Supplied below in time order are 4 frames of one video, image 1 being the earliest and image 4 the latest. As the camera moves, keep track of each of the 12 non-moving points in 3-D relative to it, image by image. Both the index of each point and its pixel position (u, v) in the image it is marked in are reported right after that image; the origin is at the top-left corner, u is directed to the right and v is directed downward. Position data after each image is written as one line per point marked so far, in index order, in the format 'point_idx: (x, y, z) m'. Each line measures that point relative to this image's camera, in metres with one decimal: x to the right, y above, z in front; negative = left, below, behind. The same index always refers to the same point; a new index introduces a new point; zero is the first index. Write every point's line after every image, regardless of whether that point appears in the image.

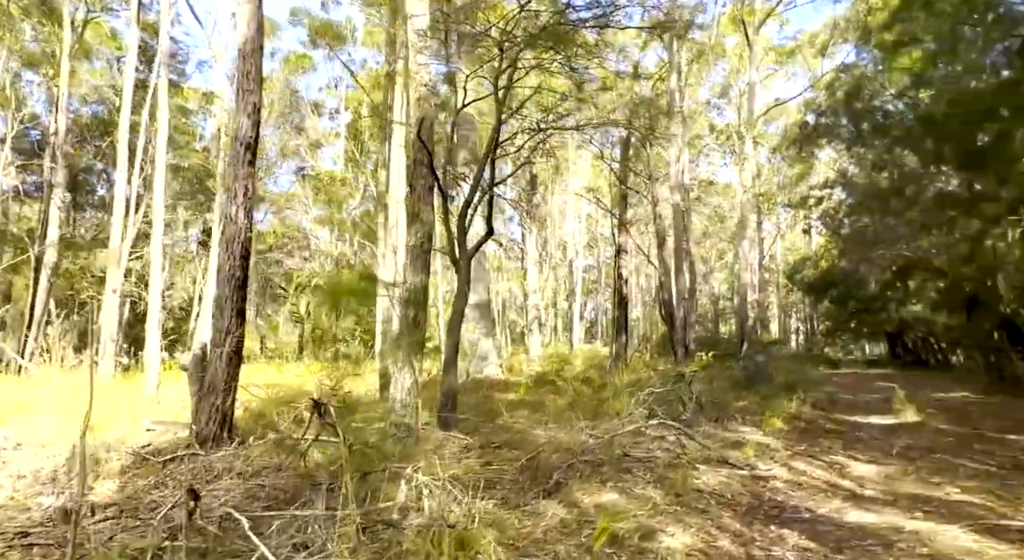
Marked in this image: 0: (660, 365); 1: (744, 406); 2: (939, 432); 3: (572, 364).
0: (+3.9, -2.2, +15.3) m
1: (+4.0, -2.2, +10.1) m
2: (+6.0, -2.1, +8.3) m
3: (+1.8, -2.6, +18.2) m
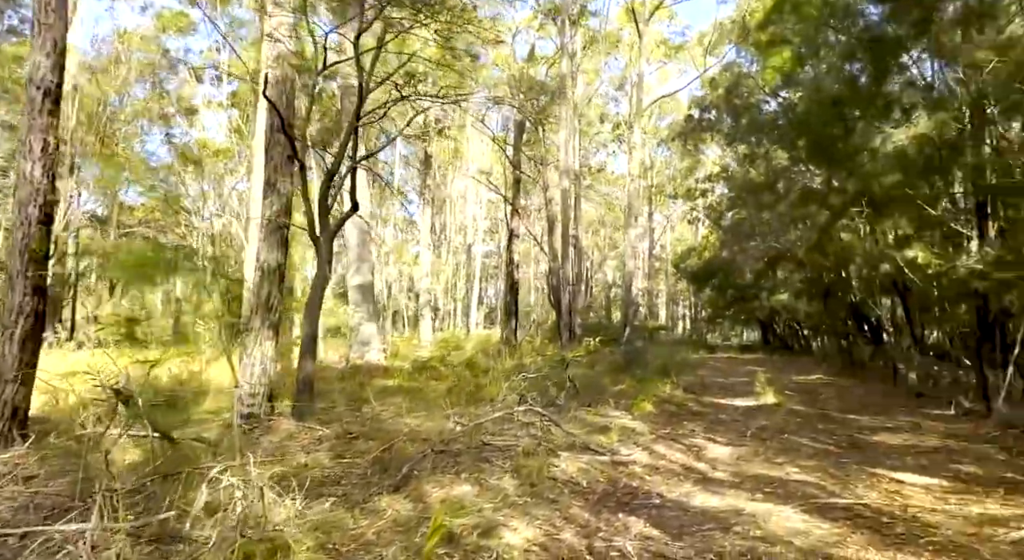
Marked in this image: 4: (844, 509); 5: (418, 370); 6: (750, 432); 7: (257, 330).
0: (+0.9, -1.8, +15.3) m
1: (+1.9, -1.9, +10.2) m
2: (+4.1, -2.0, +8.7) m
3: (-1.5, -2.1, +17.9) m
4: (+2.4, -1.7, +4.2) m
5: (-2.0, -2.0, +12.7) m
6: (+3.0, -1.9, +7.3) m
7: (-3.0, -0.6, +6.9) m
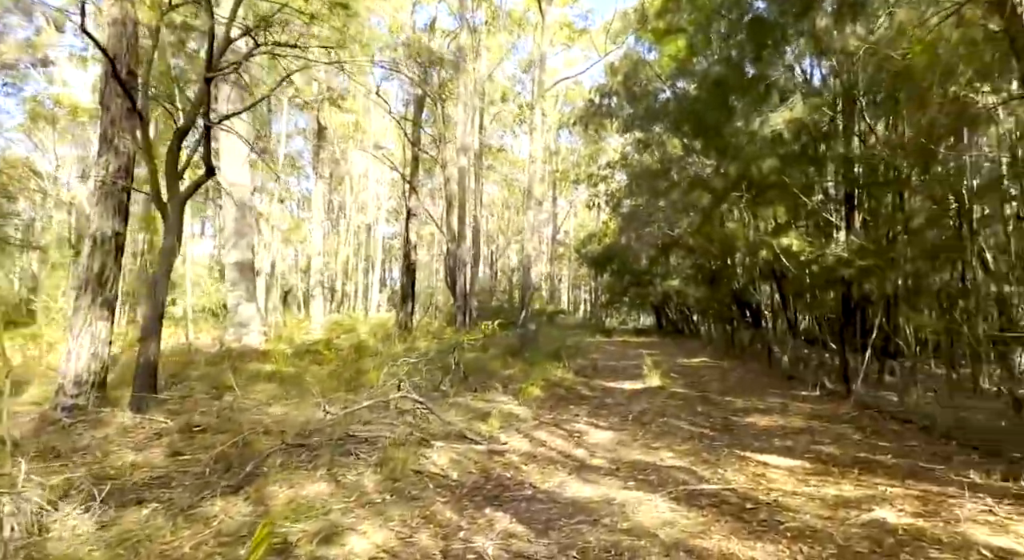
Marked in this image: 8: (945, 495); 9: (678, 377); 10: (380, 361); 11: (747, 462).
0: (-1.8, -1.4, +14.9) m
1: (0.0, -1.6, +10.0) m
2: (+2.4, -1.7, +8.9) m
3: (-4.6, -1.5, +17.0) m
4: (+1.4, -1.5, +4.2) m
5: (-4.3, -1.5, +11.8) m
6: (+1.5, -1.7, +7.3) m
7: (-4.3, -0.3, +5.9) m
8: (+2.8, -1.4, +3.8) m
9: (+3.1, -1.8, +11.0) m
10: (-2.3, -1.4, +10.3) m
11: (+2.0, -1.6, +5.0) m
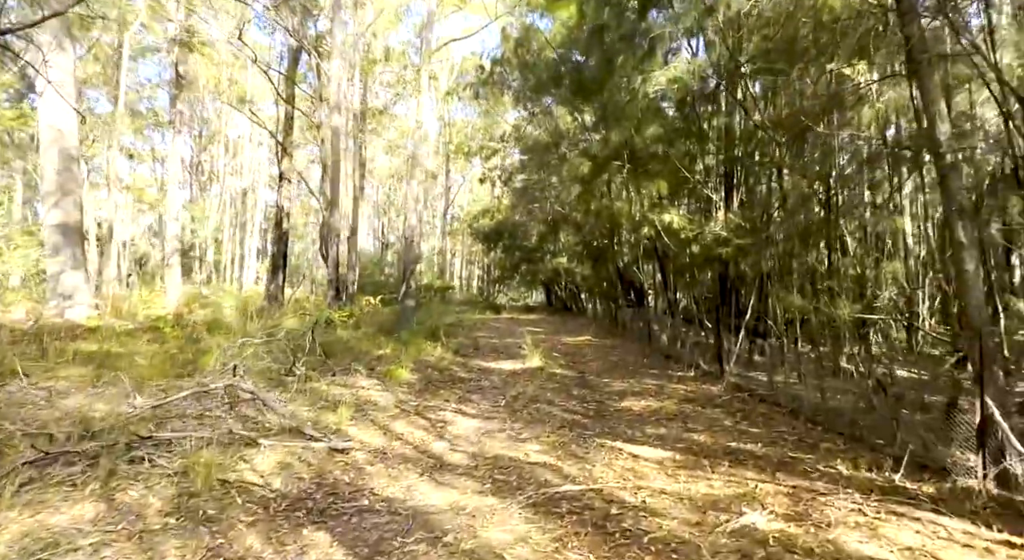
0: (-4.6, -0.7, +13.6) m
1: (-2.1, -1.2, +9.2) m
2: (+0.5, -1.4, +8.5) m
3: (-7.8, -0.7, +15.3) m
4: (+0.4, -1.4, +3.7) m
5: (-6.6, -0.9, +10.2) m
6: (-0.1, -1.4, +6.7) m
7: (-5.5, +0.1, +4.3) m
8: (+1.8, -1.3, +3.5) m
9: (+0.9, -1.4, +10.7) m
10: (-4.3, -0.9, +9.0) m
11: (+0.8, -1.4, +4.6) m
